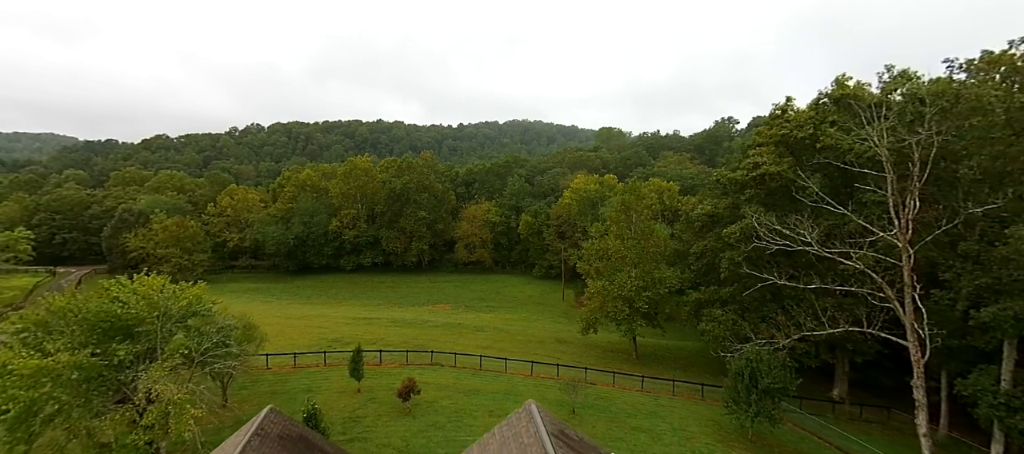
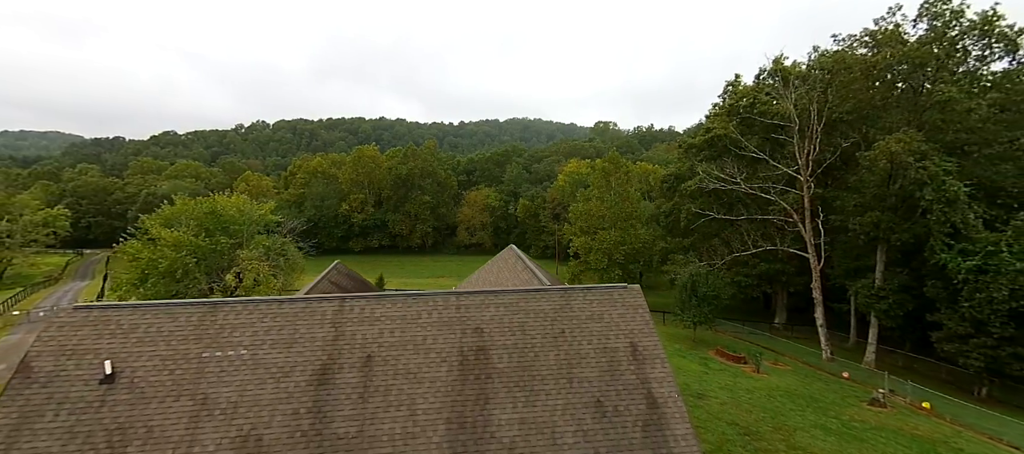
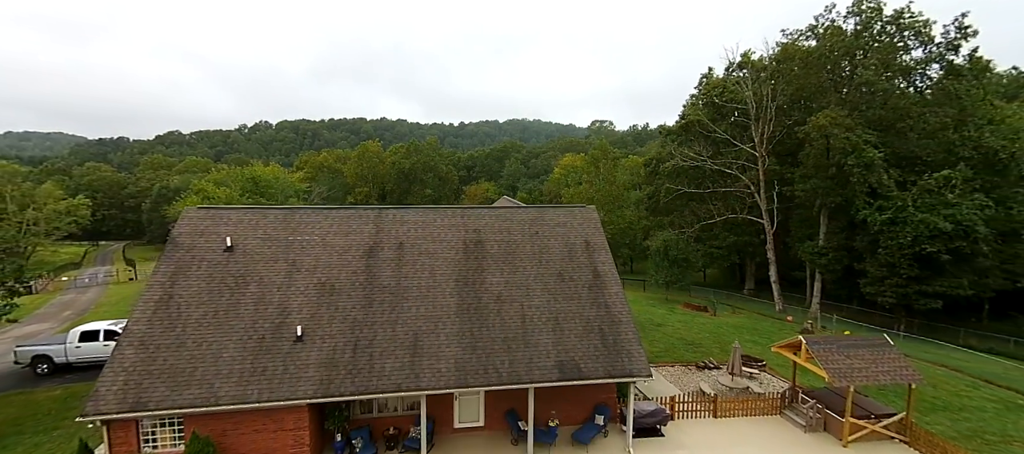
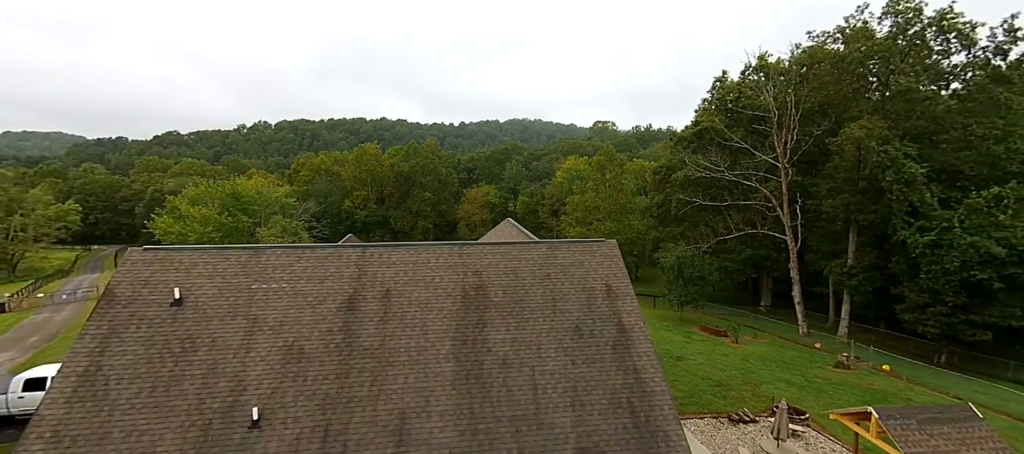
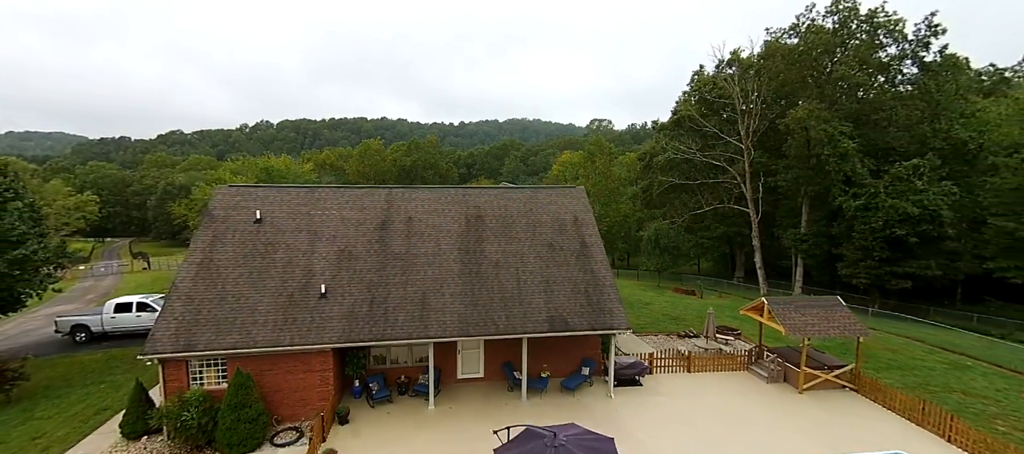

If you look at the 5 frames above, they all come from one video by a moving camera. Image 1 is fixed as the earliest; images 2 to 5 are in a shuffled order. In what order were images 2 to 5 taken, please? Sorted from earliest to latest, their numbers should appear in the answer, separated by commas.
2, 4, 3, 5
